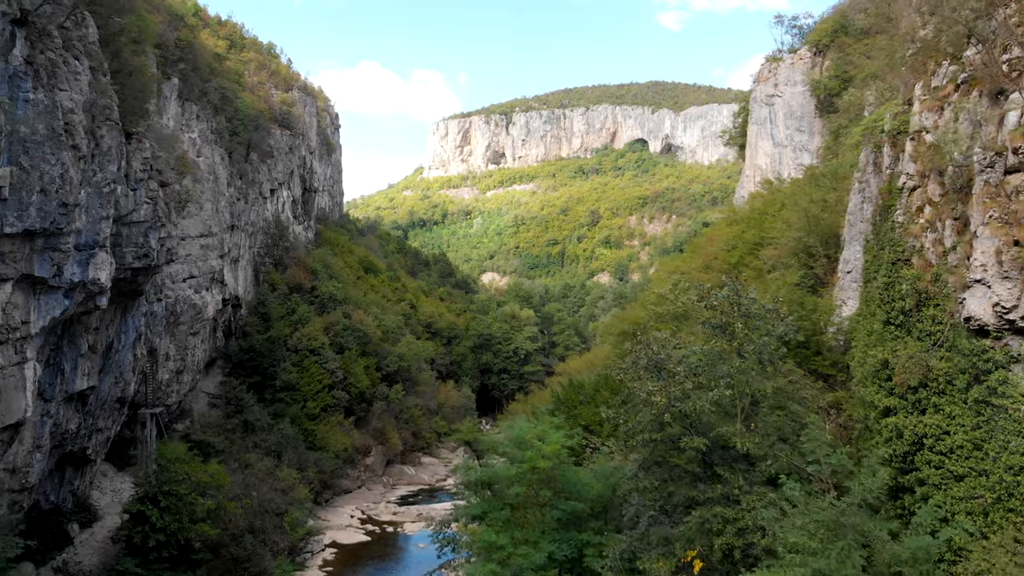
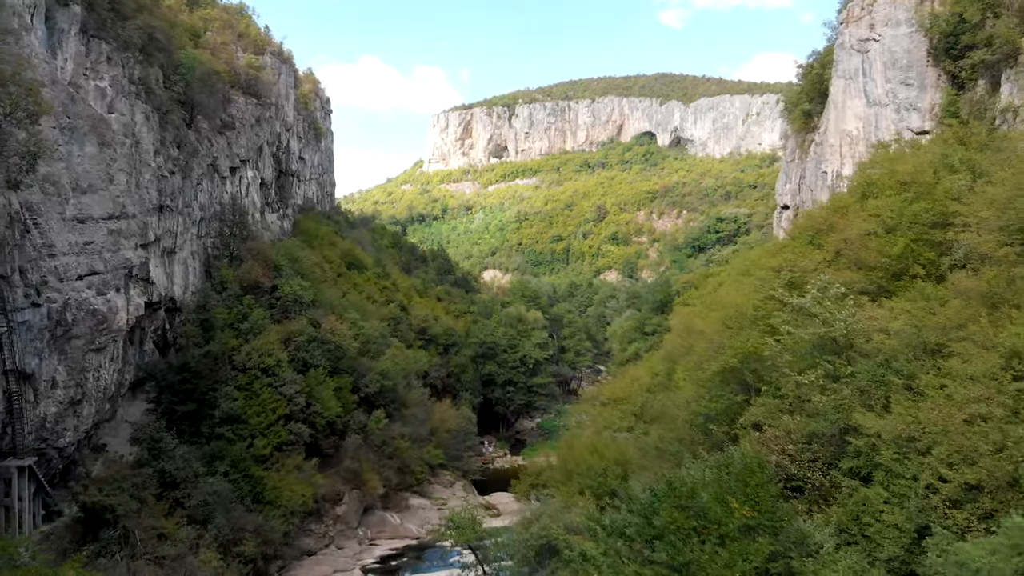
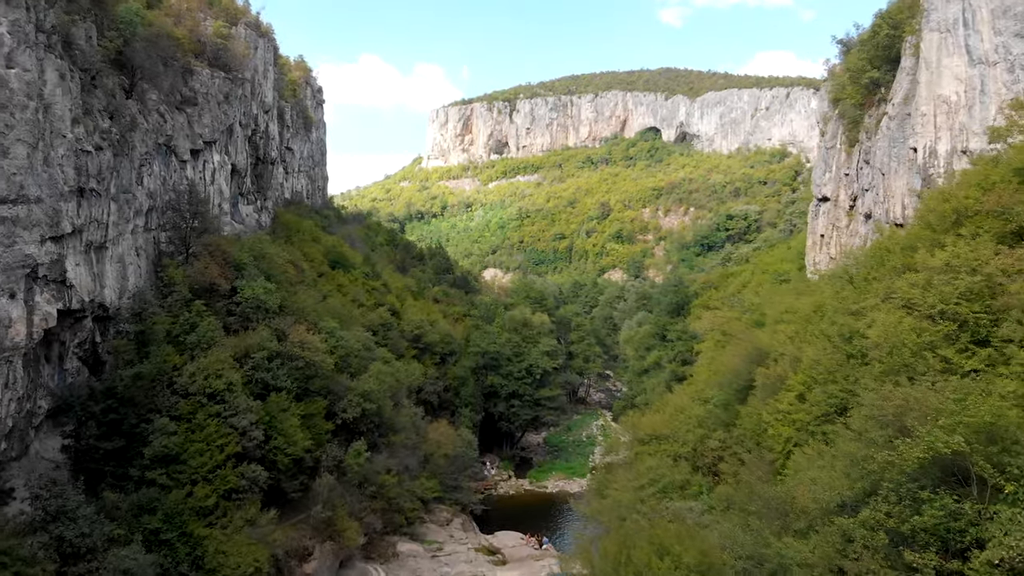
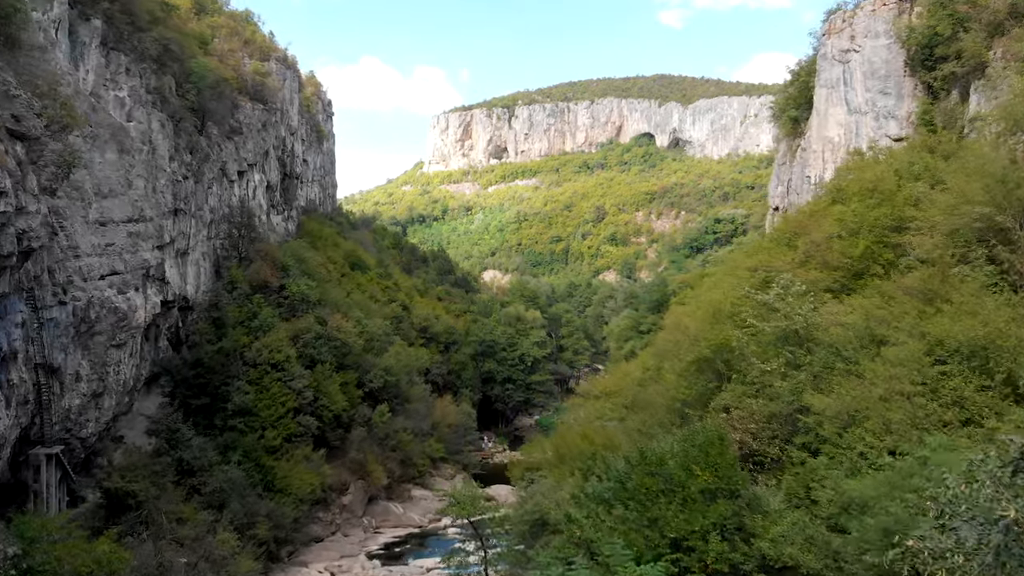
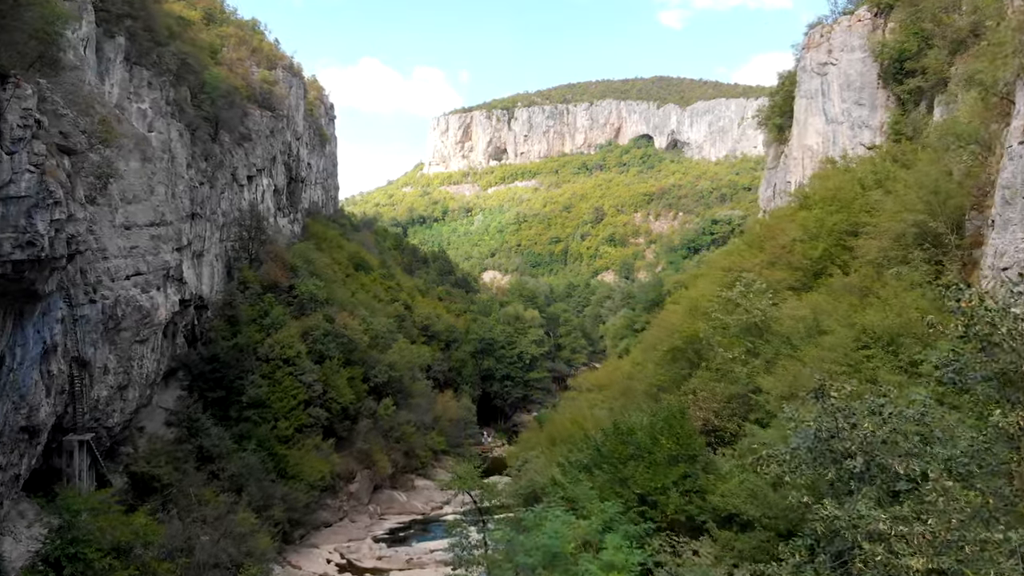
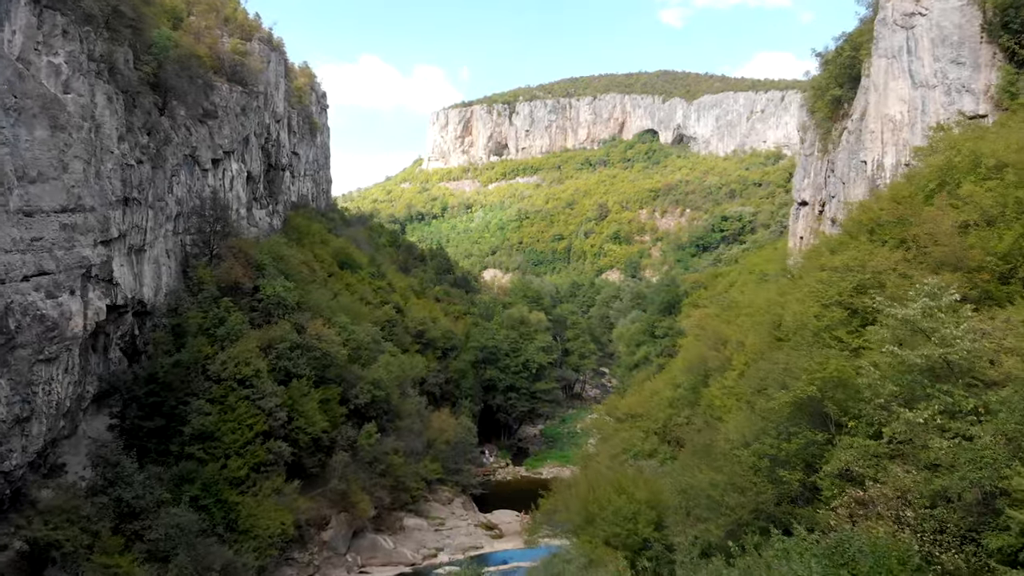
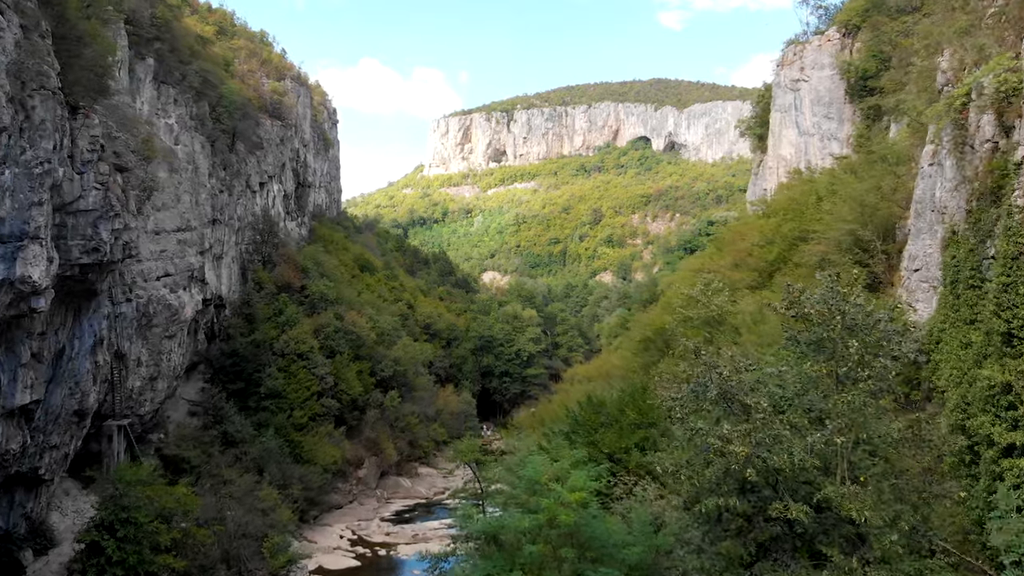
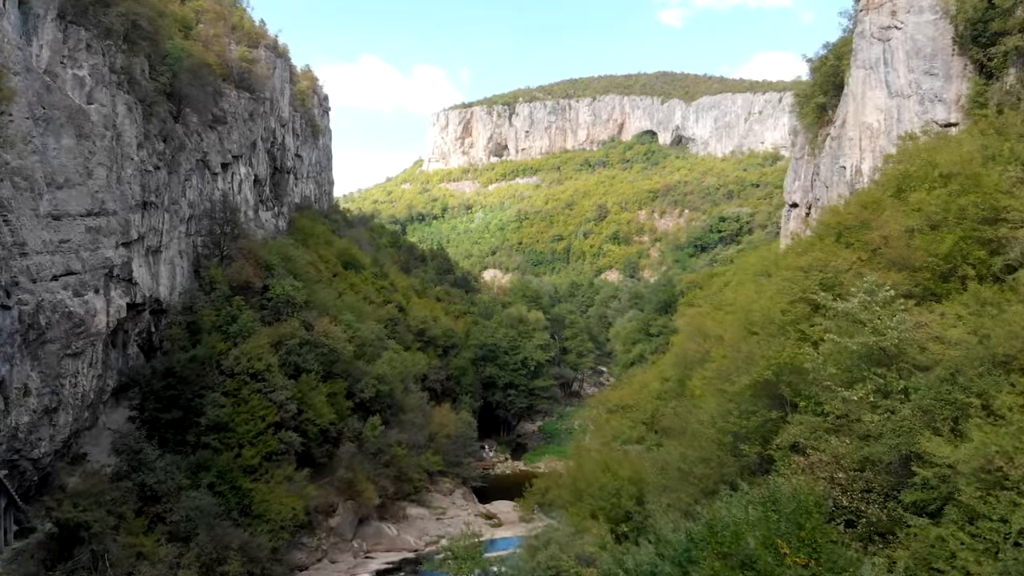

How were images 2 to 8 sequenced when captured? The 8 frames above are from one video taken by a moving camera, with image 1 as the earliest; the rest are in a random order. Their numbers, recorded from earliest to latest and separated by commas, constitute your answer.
7, 5, 4, 2, 8, 6, 3
